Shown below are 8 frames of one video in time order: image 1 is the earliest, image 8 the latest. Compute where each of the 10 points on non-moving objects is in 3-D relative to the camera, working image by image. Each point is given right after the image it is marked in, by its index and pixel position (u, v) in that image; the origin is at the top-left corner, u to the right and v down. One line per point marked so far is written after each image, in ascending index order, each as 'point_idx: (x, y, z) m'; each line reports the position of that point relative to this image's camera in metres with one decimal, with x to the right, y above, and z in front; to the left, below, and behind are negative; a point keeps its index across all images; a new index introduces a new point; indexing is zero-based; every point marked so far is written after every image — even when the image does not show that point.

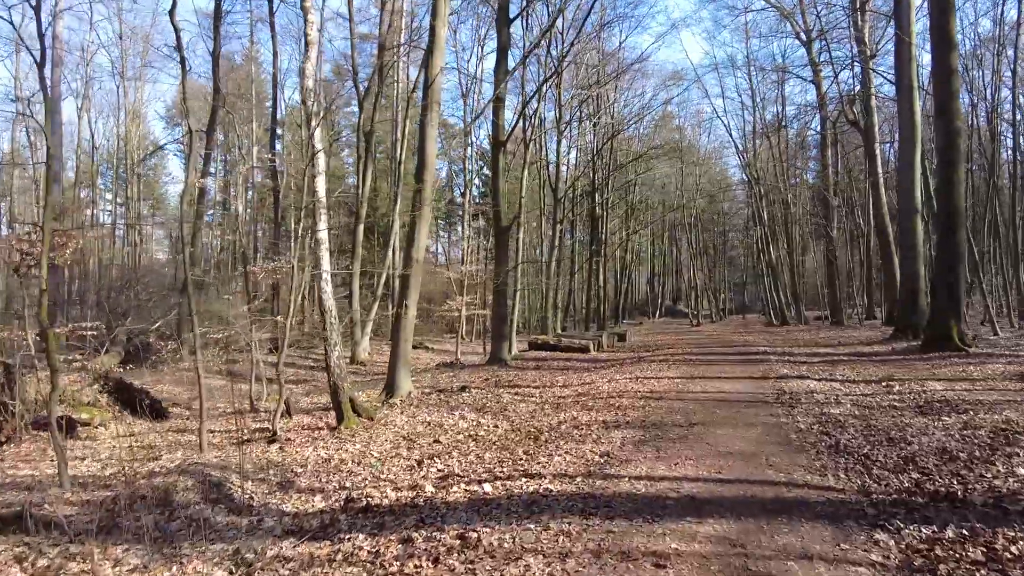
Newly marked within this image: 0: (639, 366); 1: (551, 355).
0: (+2.2, -1.4, +11.3) m
1: (+0.9, -1.6, +16.0) m
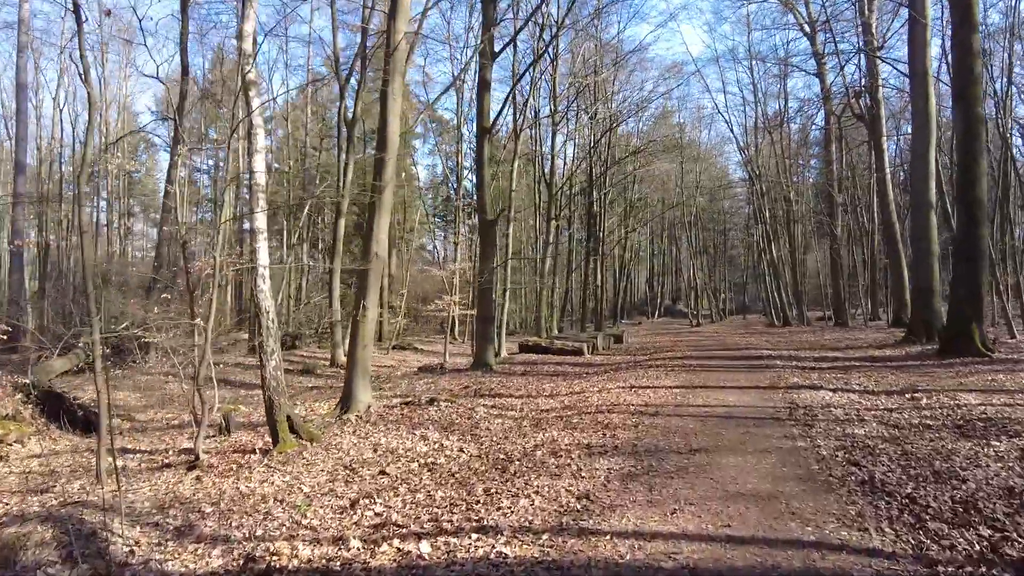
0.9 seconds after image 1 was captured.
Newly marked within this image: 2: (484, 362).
0: (+1.9, -1.3, +10.3) m
1: (+0.6, -1.6, +15.0) m
2: (-0.6, -1.4, +12.4) m
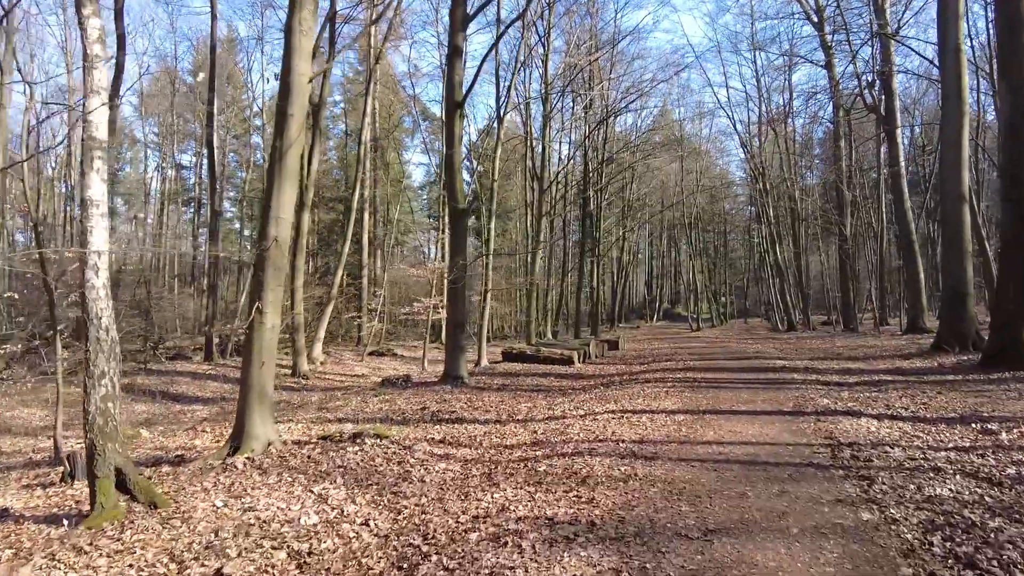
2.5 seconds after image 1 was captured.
0: (+1.5, -1.3, +8.6) m
1: (+0.2, -1.6, +13.3) m
2: (-1.0, -1.4, +10.6) m
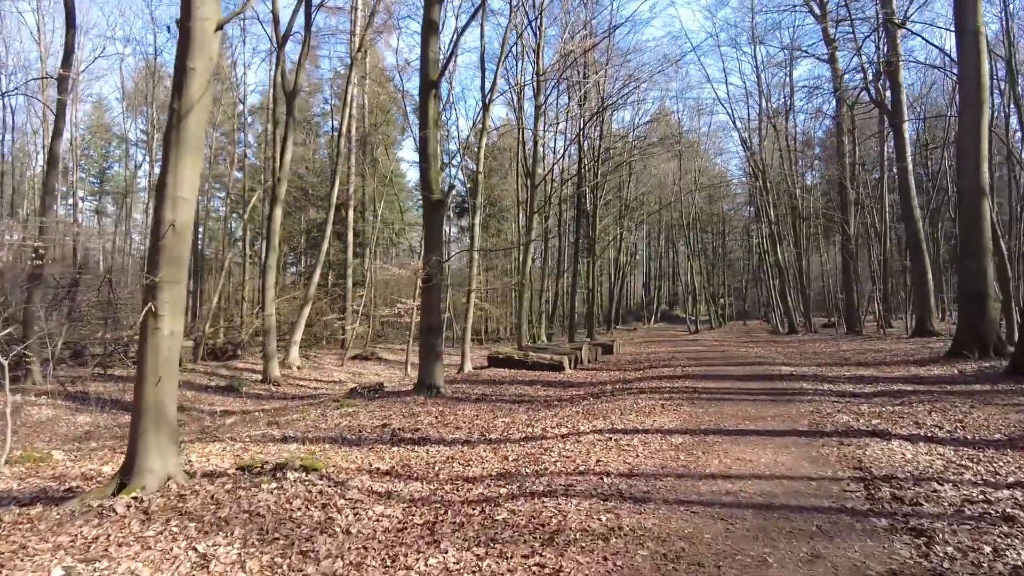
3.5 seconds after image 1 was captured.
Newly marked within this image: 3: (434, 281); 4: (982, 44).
0: (+1.2, -1.3, +7.7) m
1: (0.0, -1.6, +12.3) m
2: (-1.3, -1.4, +9.6) m
3: (-1.1, +0.1, +9.4) m
4: (+8.7, +4.5, +12.4) m
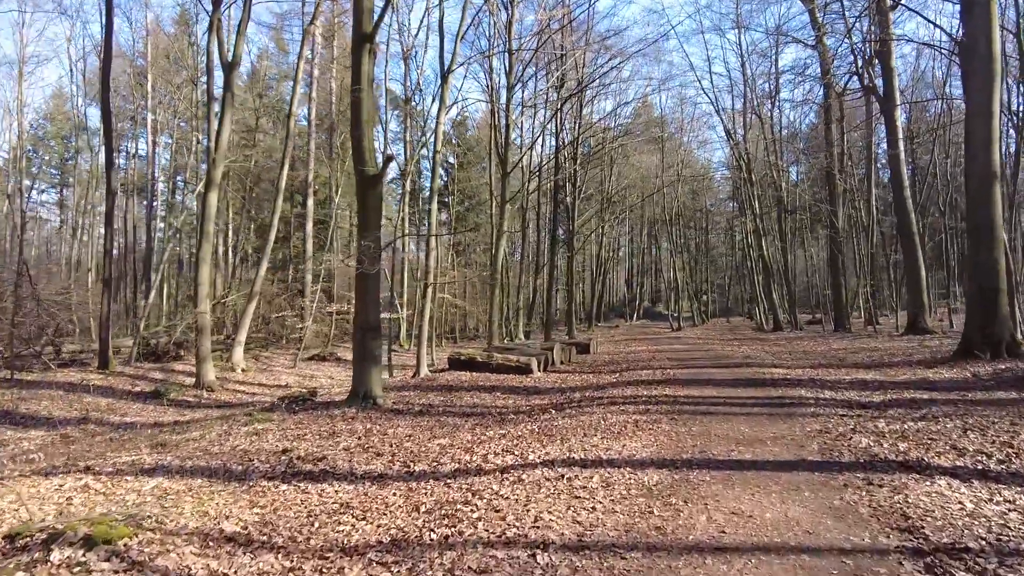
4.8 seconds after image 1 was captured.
0: (+0.7, -1.2, +6.3) m
1: (-0.7, -1.5, +10.9) m
2: (-1.9, -1.3, +8.2) m
3: (-1.7, +0.2, +7.9) m
4: (+8.0, +4.6, +11.1) m
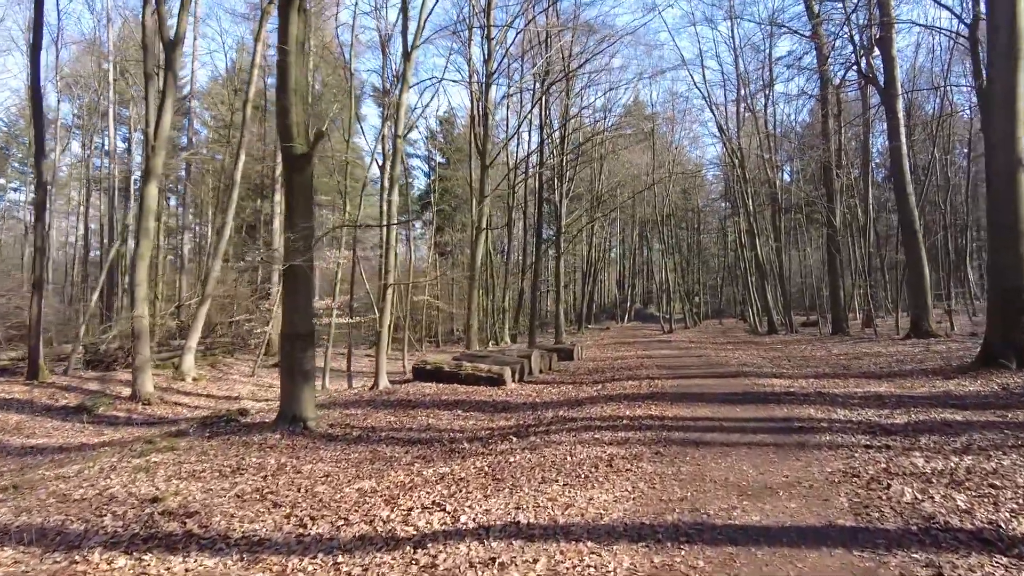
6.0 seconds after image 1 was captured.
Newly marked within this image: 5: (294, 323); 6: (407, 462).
0: (+0.3, -1.3, +5.0) m
1: (-1.2, -1.5, +9.7) m
2: (-2.3, -1.3, +6.9) m
3: (-2.1, +0.2, +6.7) m
4: (+7.6, +4.6, +10.0) m
5: (-2.2, -0.4, +6.7) m
6: (-0.8, -1.4, +5.4) m
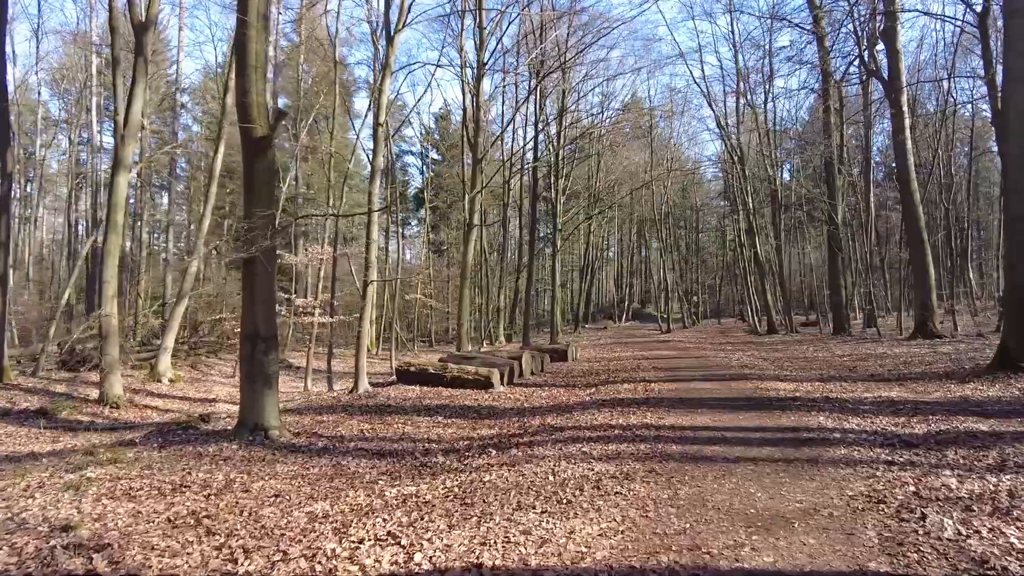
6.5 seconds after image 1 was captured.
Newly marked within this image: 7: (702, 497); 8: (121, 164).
0: (+0.1, -1.2, +4.4) m
1: (-1.4, -1.5, +9.1) m
2: (-2.5, -1.3, +6.3) m
3: (-2.3, +0.2, +6.1) m
4: (+7.4, +4.6, +9.4) m
5: (-2.4, -0.3, +6.1) m
6: (-1.0, -1.4, +4.8) m
7: (+1.1, -1.2, +3.8) m
8: (-6.5, +2.1, +11.0) m
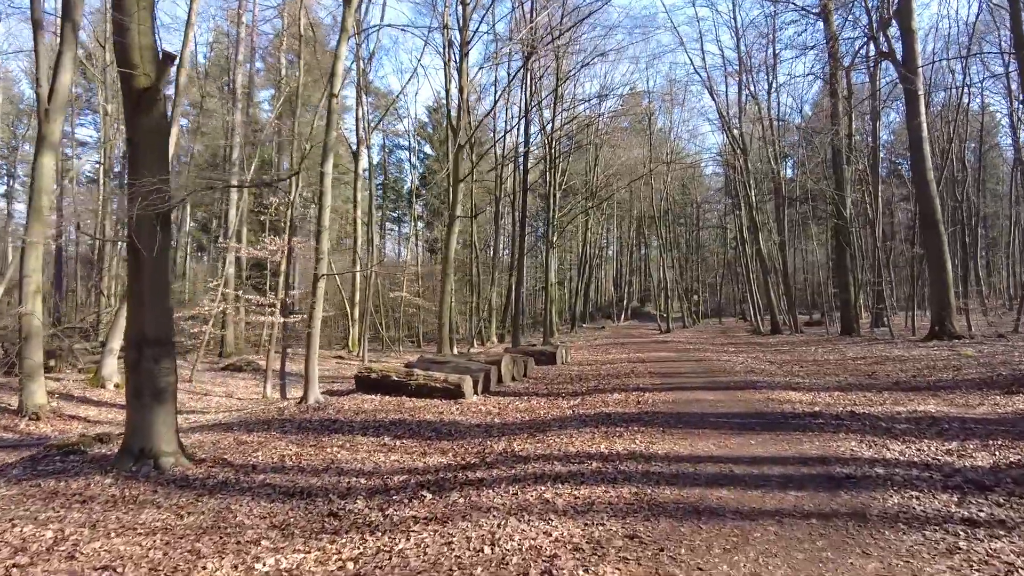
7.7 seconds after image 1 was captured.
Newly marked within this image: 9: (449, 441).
0: (-0.2, -1.2, +3.1) m
1: (-1.7, -1.4, +7.8) m
2: (-2.8, -1.2, +5.0) m
3: (-2.6, +0.3, +4.8) m
4: (+7.1, +4.7, +8.1) m
5: (-2.7, -0.3, +4.9) m
6: (-1.3, -1.3, +3.5) m
7: (+0.7, -1.1, +2.5) m
8: (-6.8, +2.2, +9.7) m
9: (-0.6, -1.4, +6.2) m
